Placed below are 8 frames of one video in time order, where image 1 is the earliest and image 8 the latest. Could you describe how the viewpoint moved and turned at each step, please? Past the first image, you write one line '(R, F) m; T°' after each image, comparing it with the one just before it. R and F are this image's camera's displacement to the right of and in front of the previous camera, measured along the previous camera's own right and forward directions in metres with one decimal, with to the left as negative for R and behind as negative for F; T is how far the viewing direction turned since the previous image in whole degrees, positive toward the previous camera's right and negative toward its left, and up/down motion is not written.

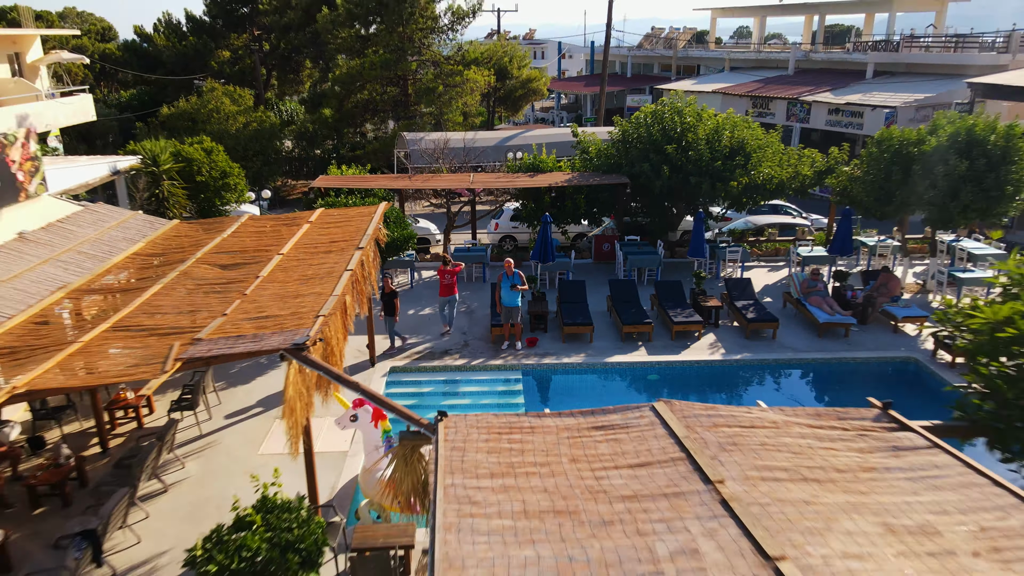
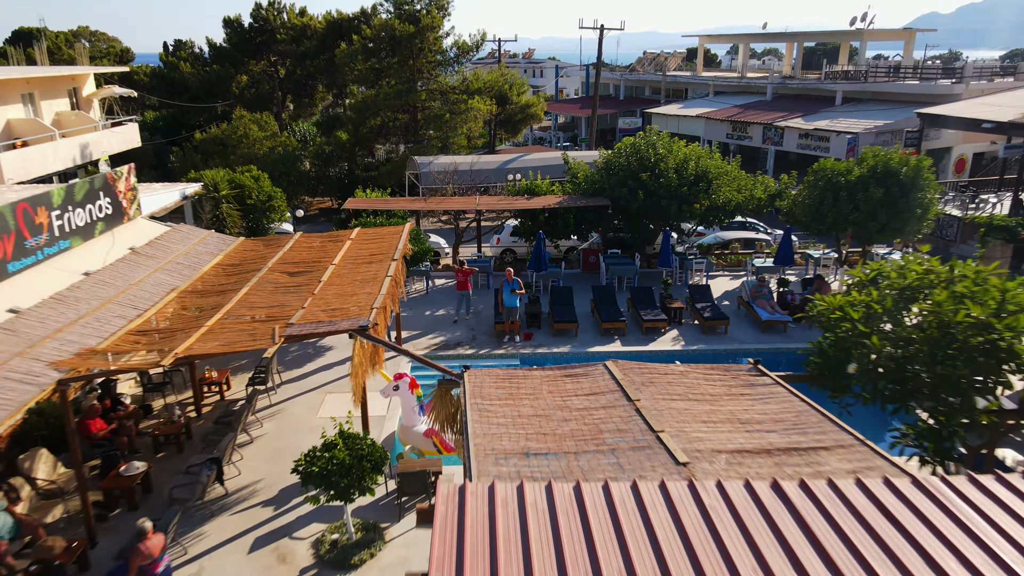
(0.0, -2.1) m; 0°
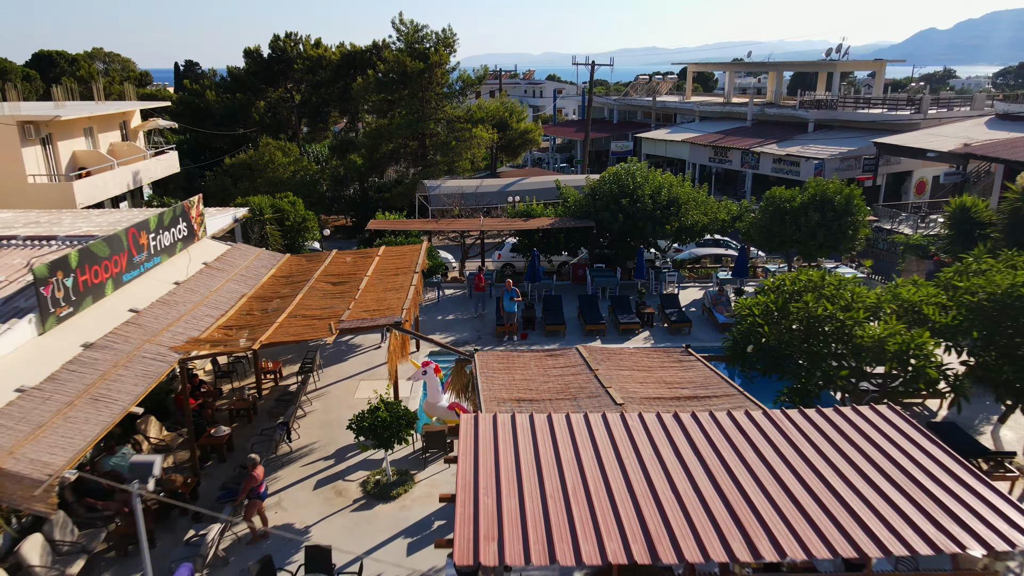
(0.0, -2.3) m; 0°
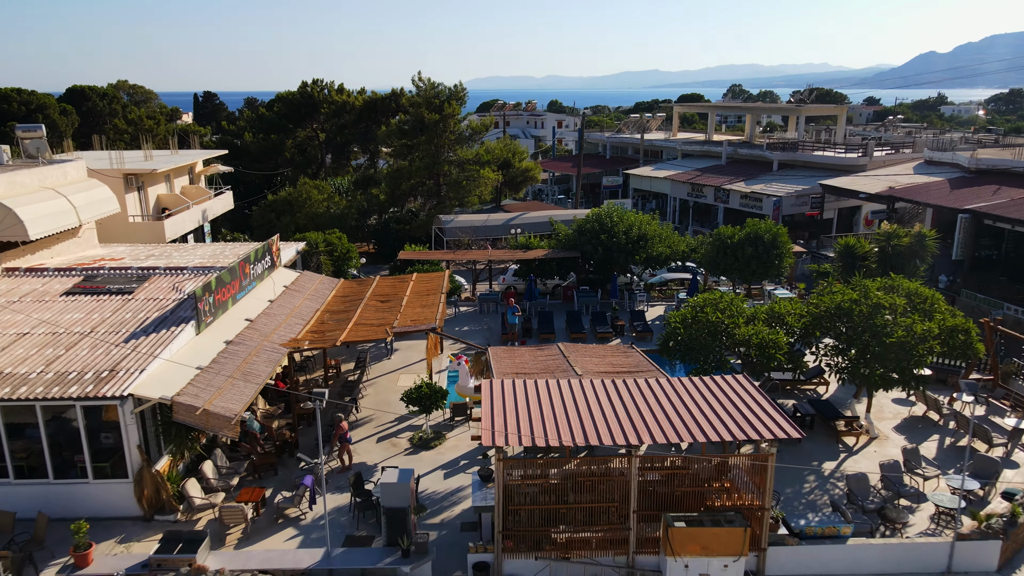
(0.0, -3.9) m; 0°
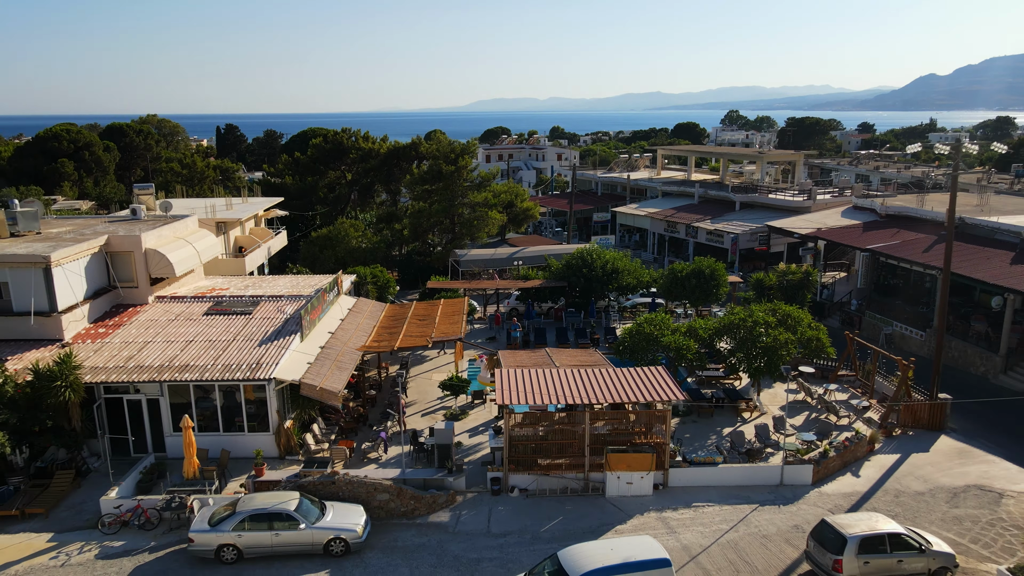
(0.0, -5.7) m; 0°
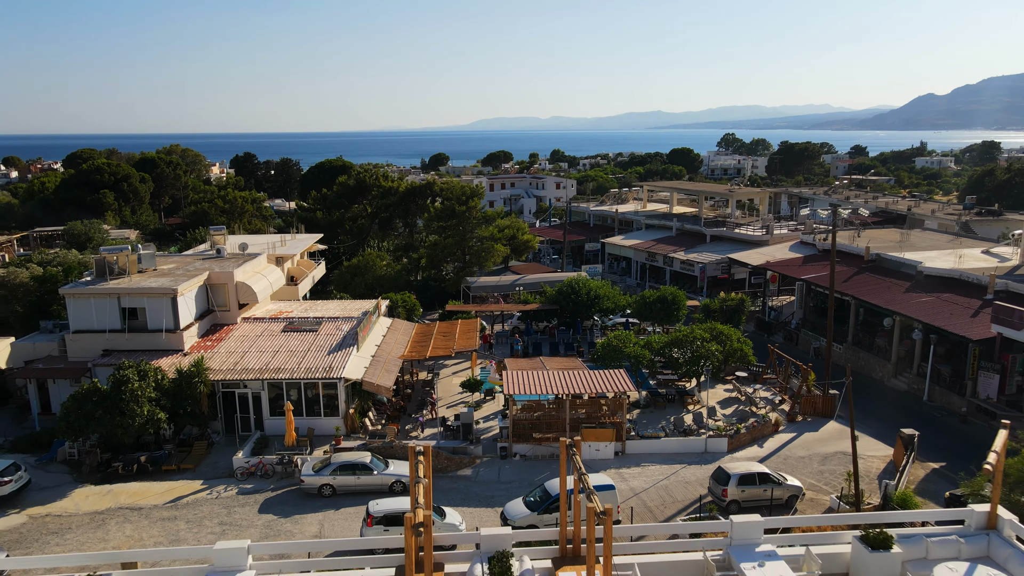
(0.0, -6.1) m; 0°
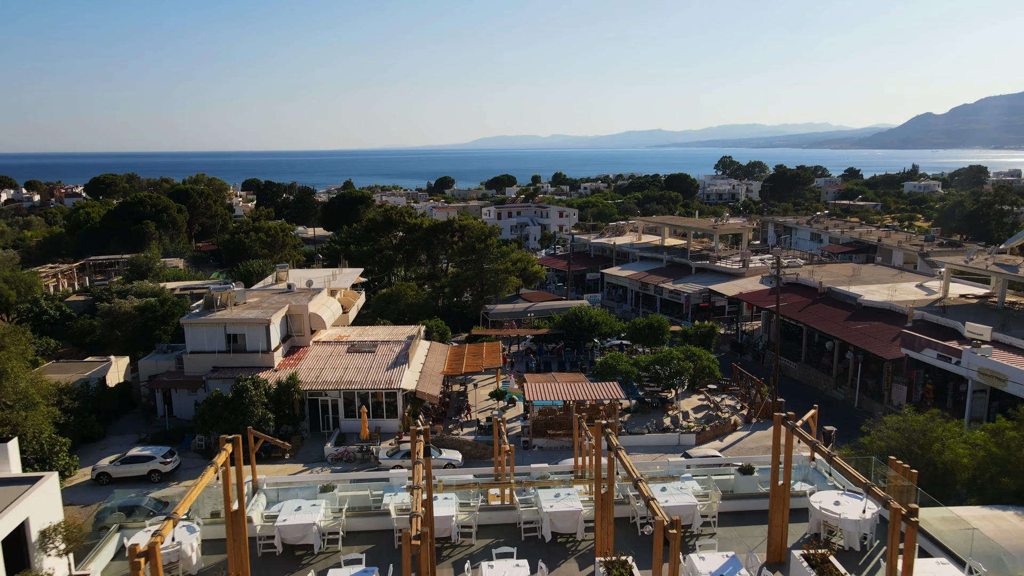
(-0.7, -6.6) m; 0°
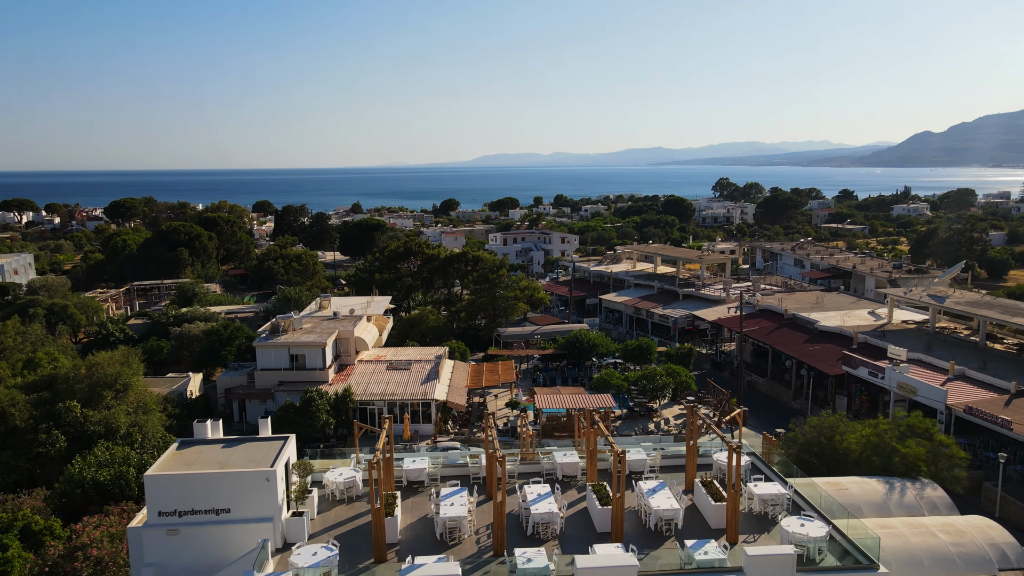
(-0.6, -6.5) m; 0°
